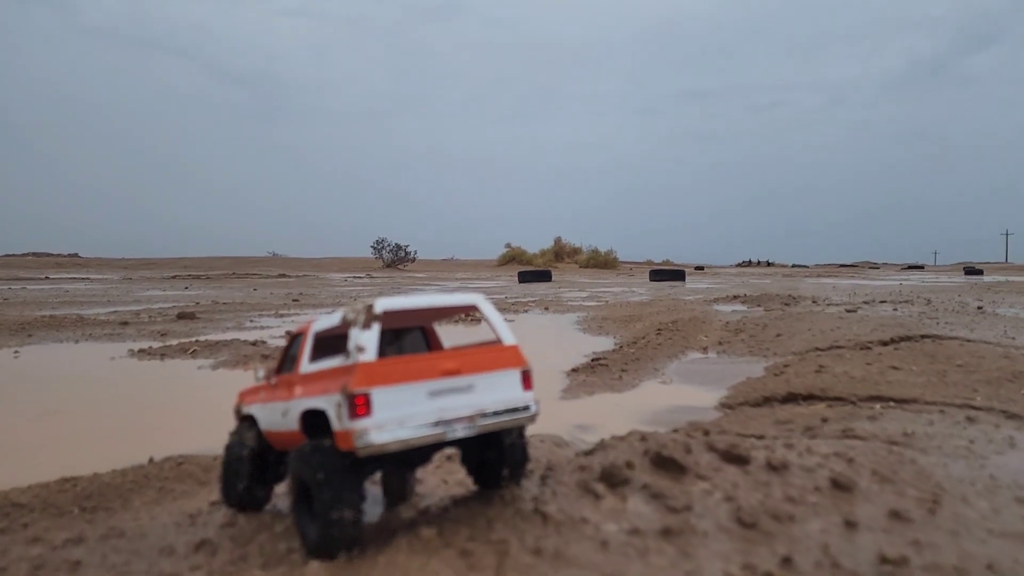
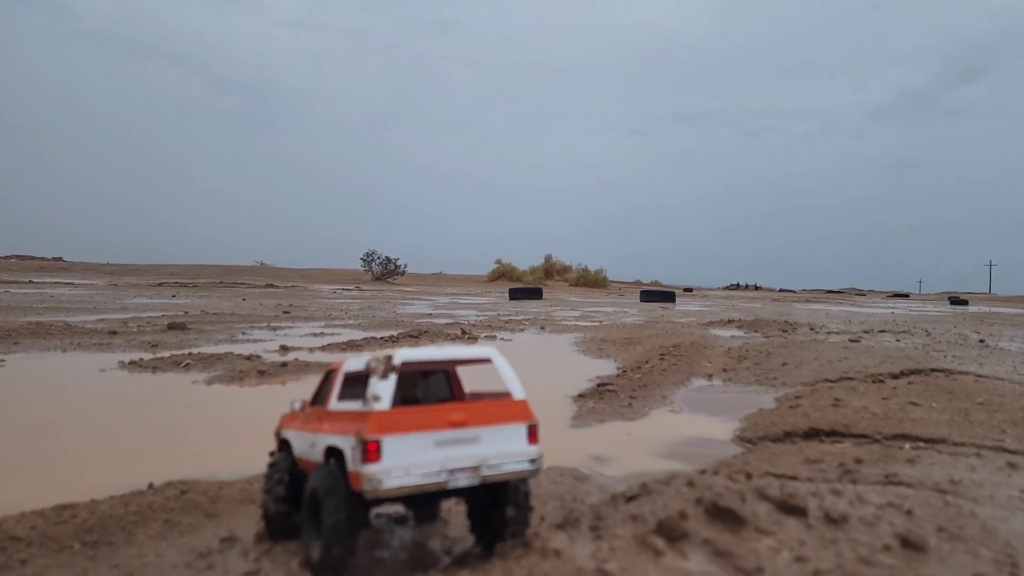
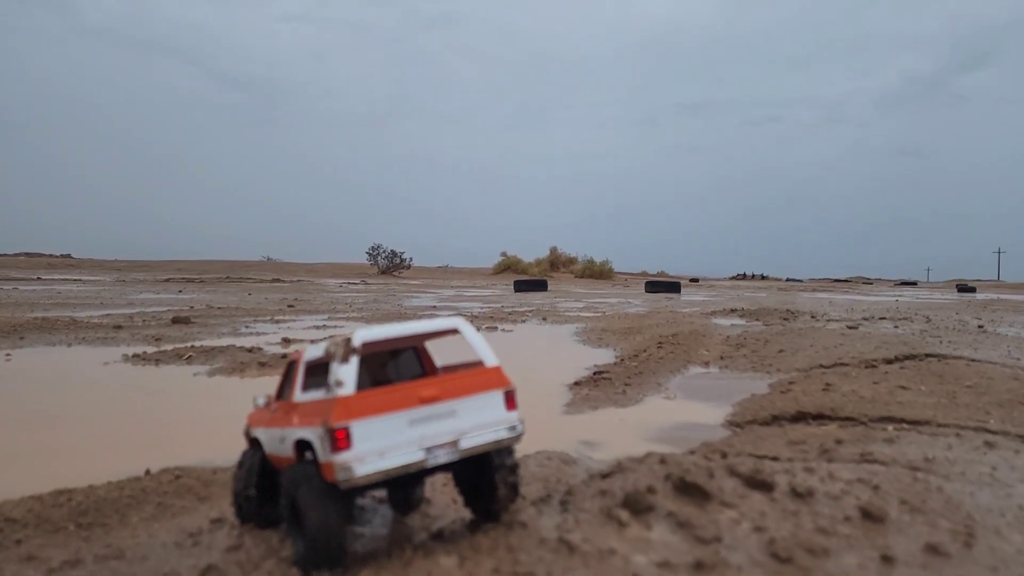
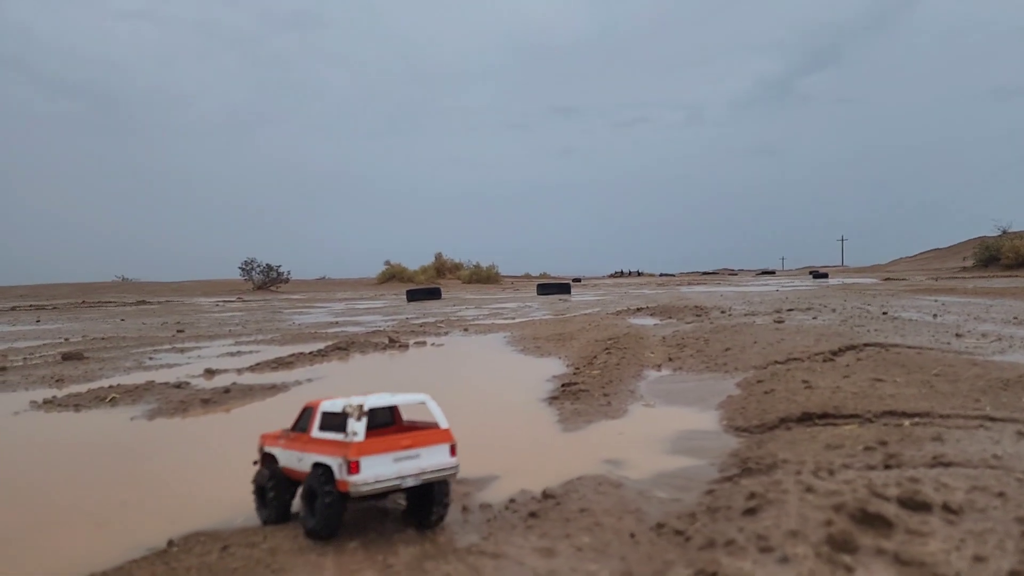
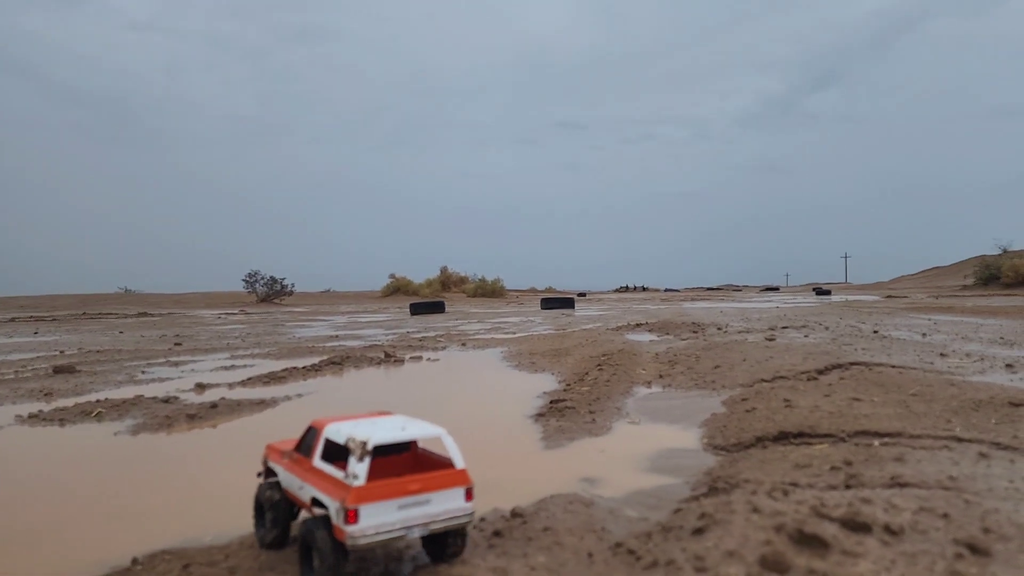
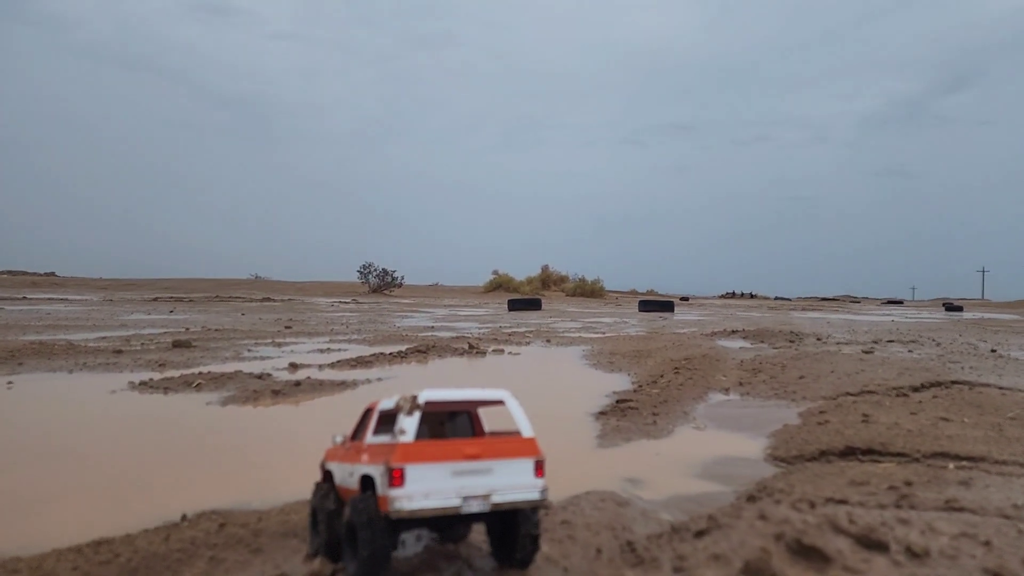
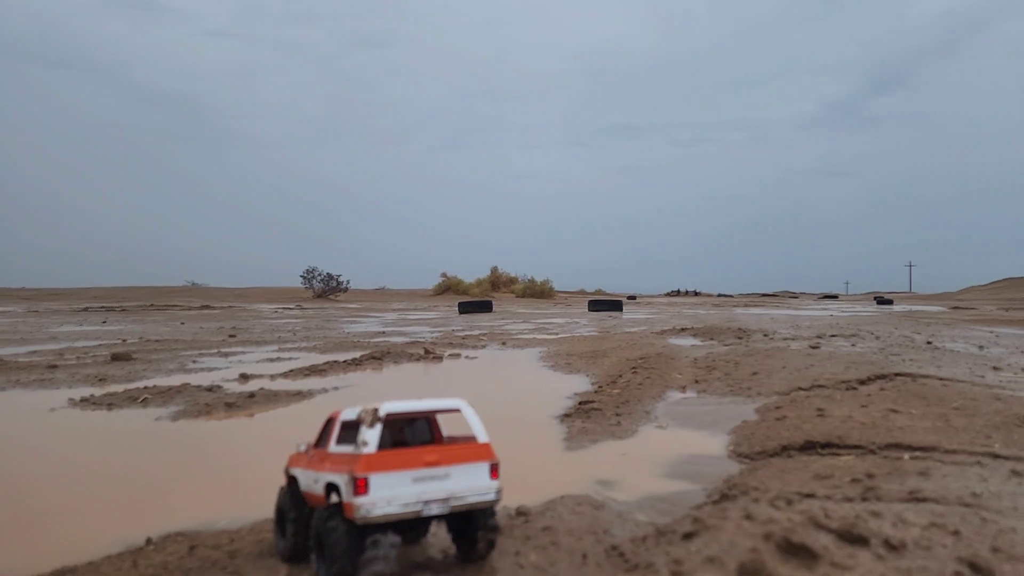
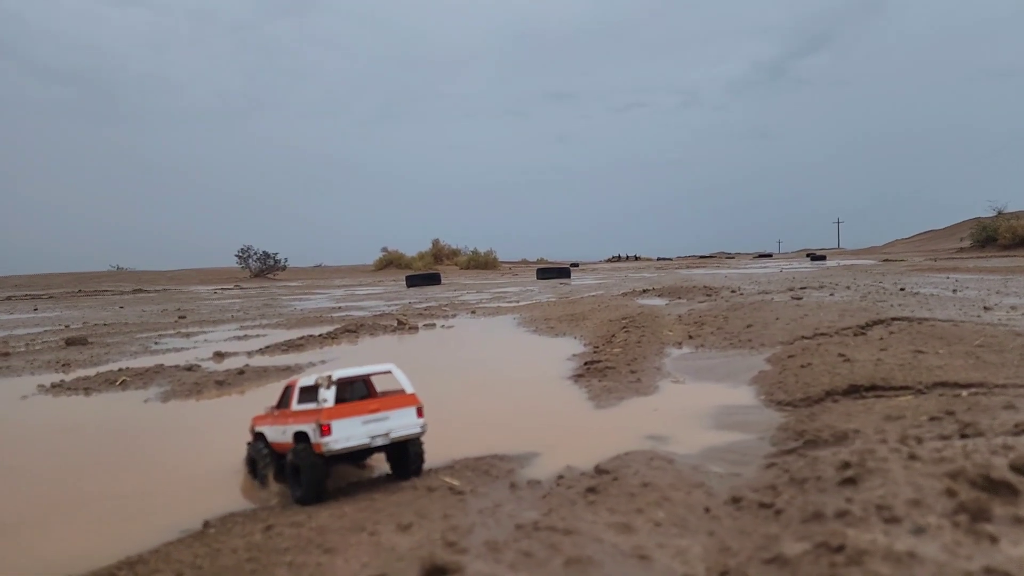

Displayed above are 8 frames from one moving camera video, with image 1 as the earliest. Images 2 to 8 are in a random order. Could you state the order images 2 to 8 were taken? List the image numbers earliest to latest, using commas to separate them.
3, 2, 6, 7, 5, 4, 8
